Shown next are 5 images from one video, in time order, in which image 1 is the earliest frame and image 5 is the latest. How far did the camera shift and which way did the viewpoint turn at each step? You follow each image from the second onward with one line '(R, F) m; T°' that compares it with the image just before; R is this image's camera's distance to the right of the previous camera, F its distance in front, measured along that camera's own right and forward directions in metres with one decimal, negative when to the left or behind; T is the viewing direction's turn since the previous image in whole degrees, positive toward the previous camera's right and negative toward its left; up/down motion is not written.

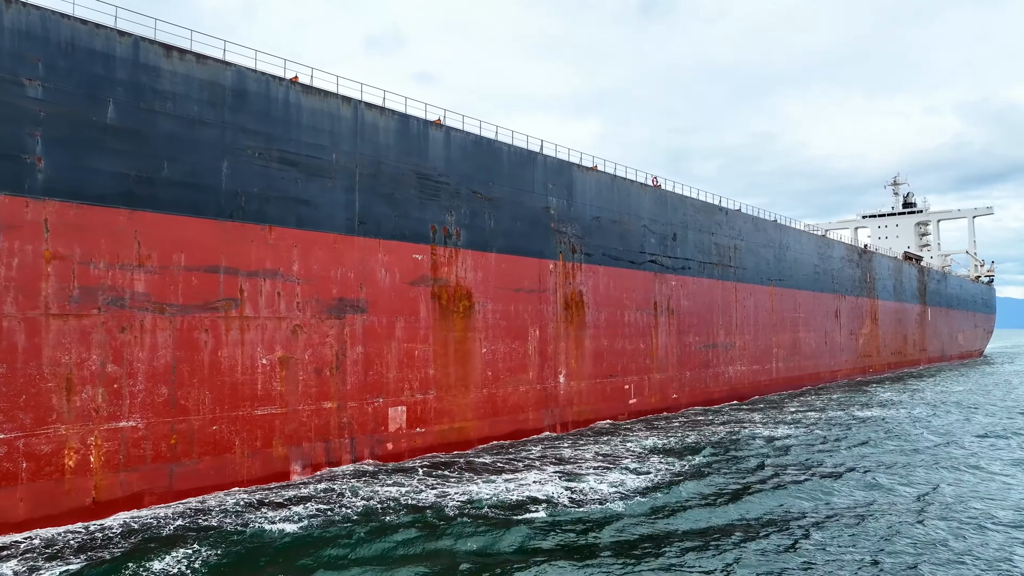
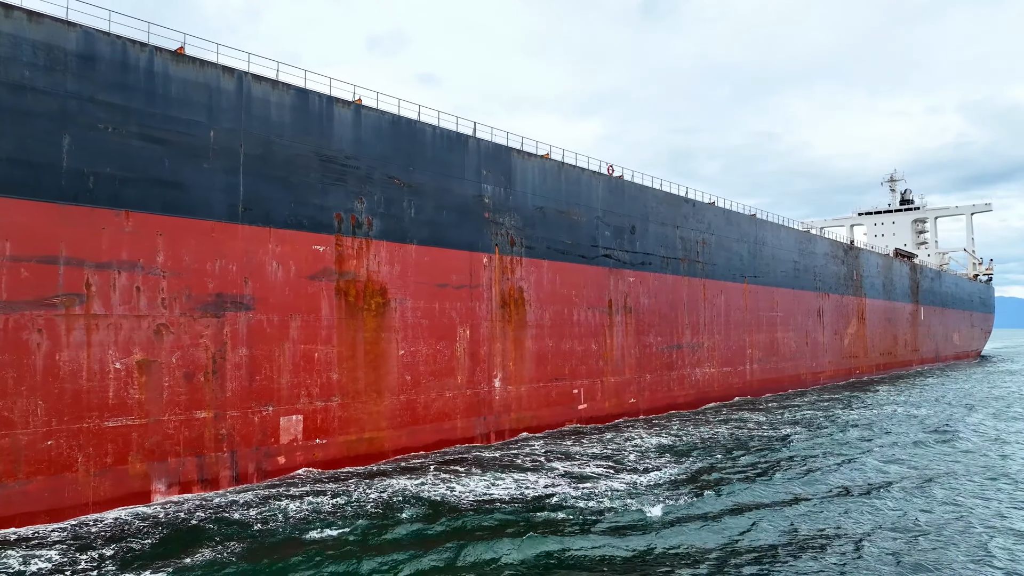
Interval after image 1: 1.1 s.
(+1.3, +0.9) m; 0°
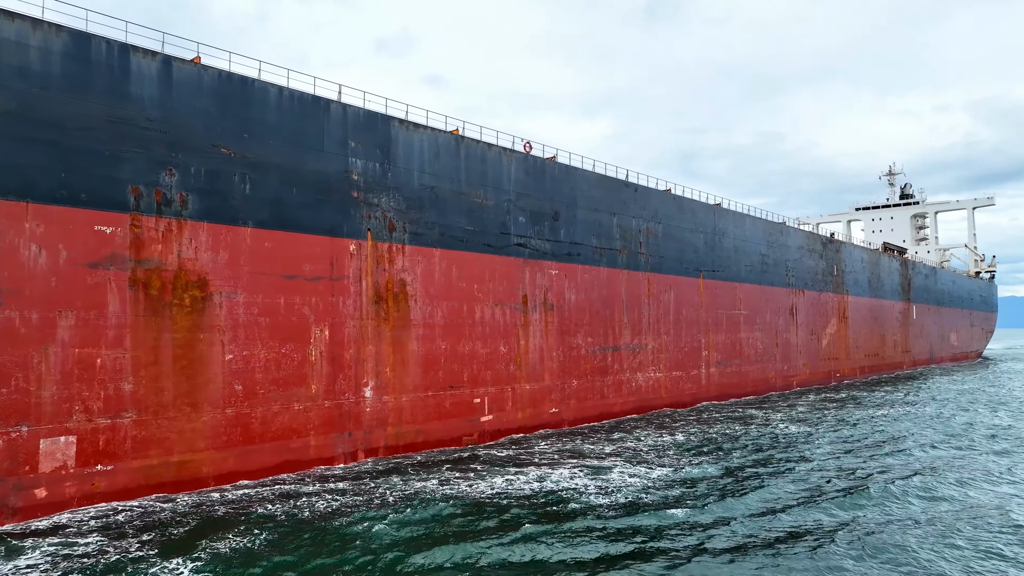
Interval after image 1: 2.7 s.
(+2.0, +1.5) m; -1°
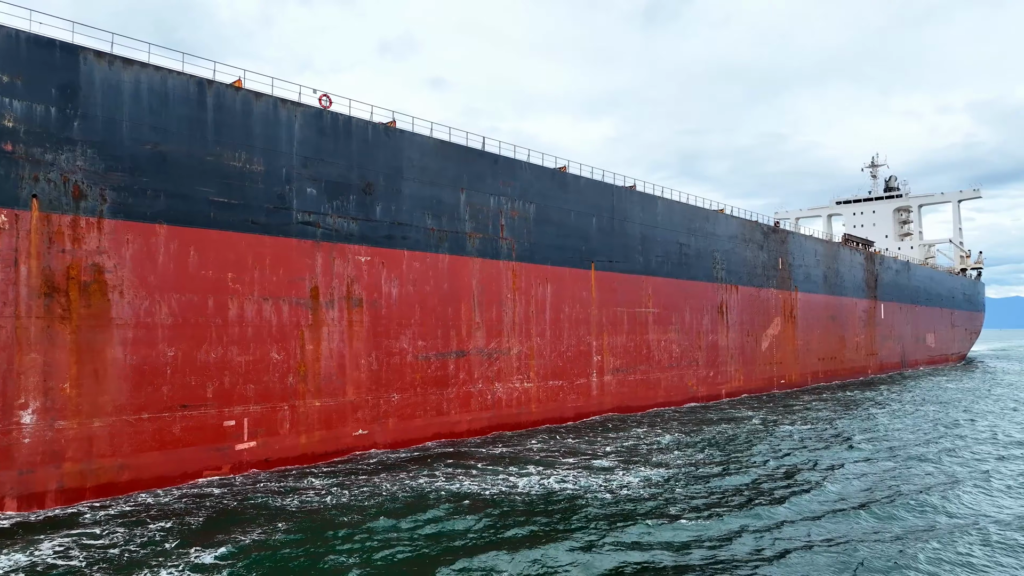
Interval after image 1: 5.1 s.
(+3.3, +2.2) m; 0°
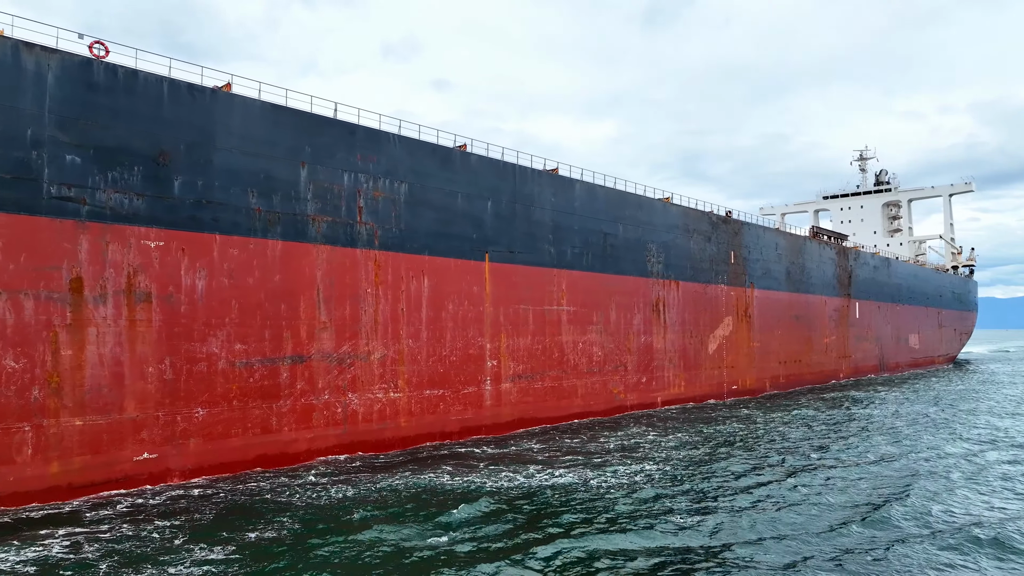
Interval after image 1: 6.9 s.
(+2.4, +1.6) m; 0°
